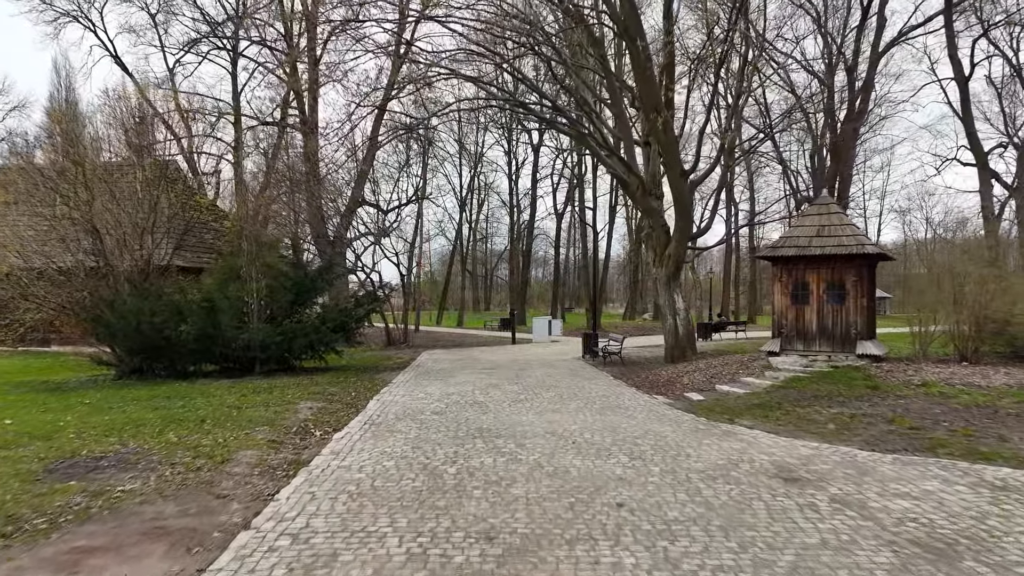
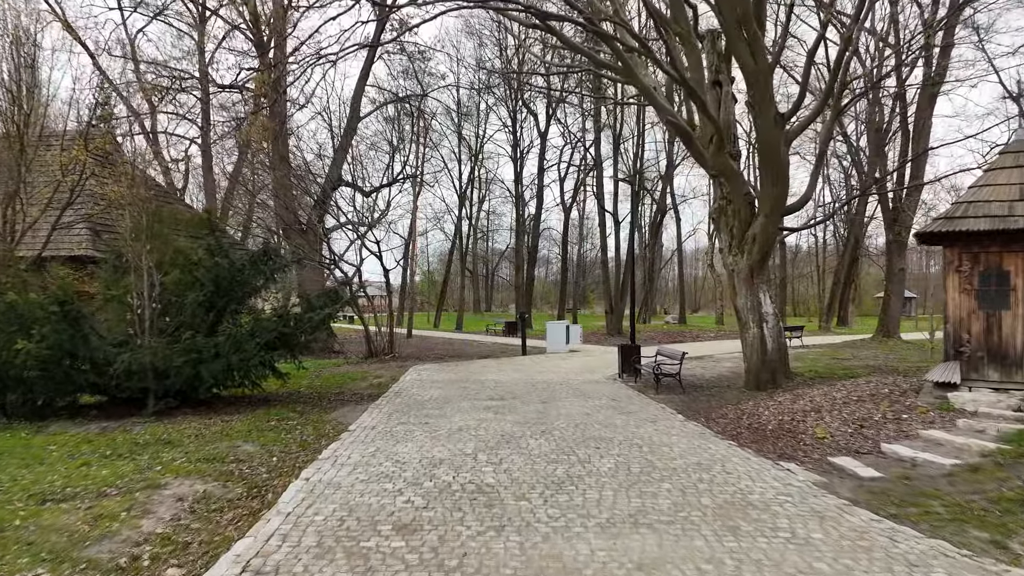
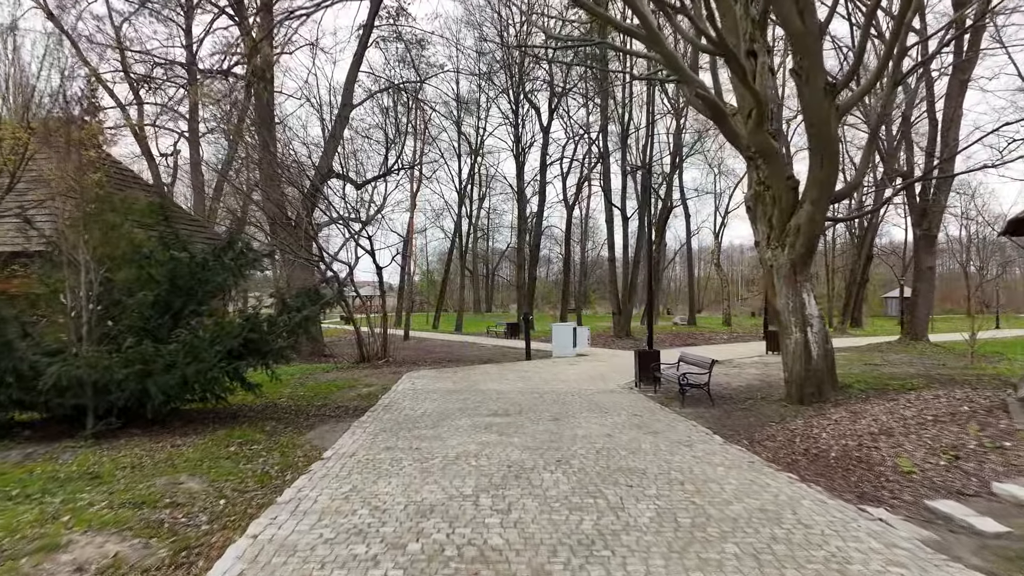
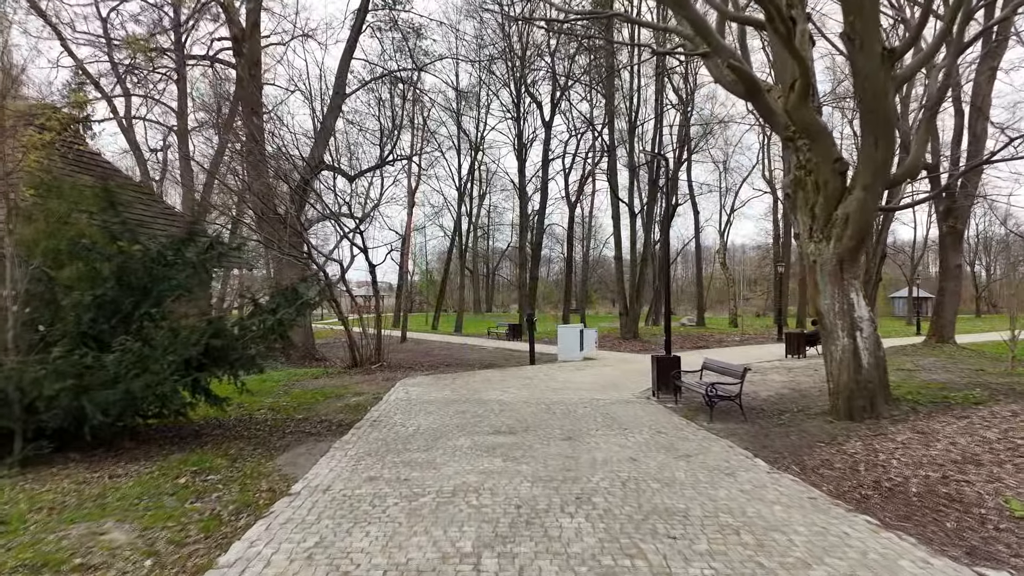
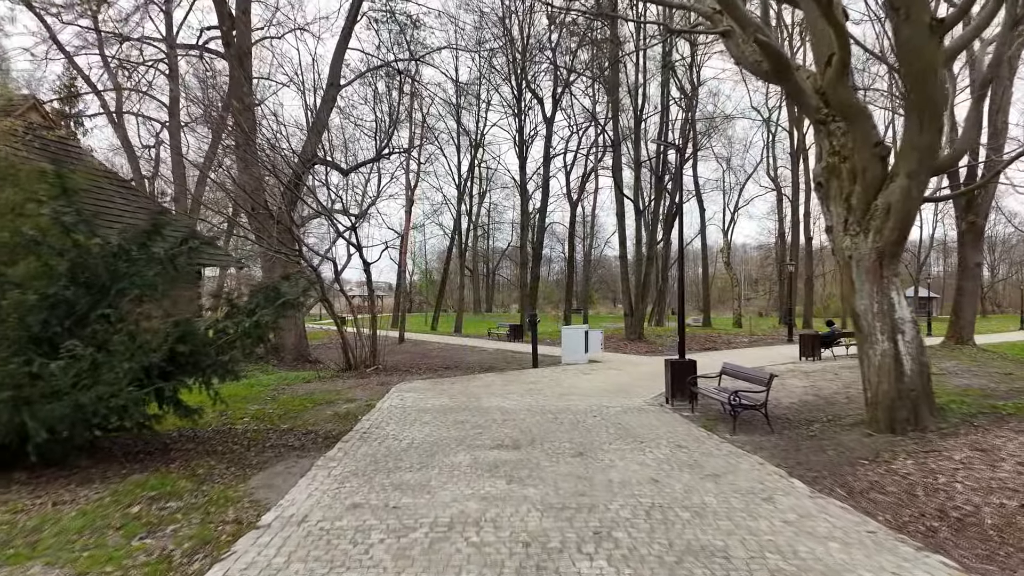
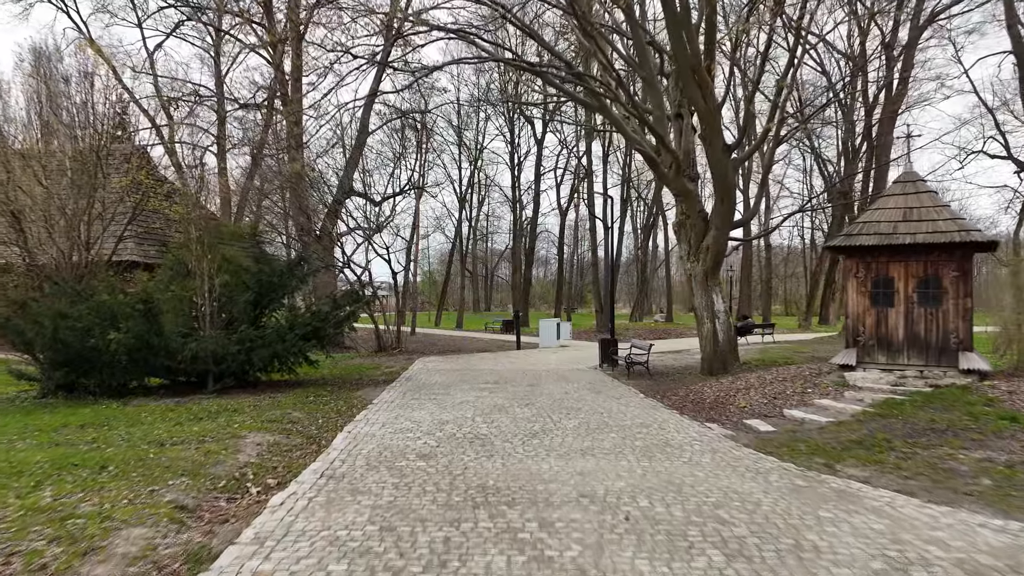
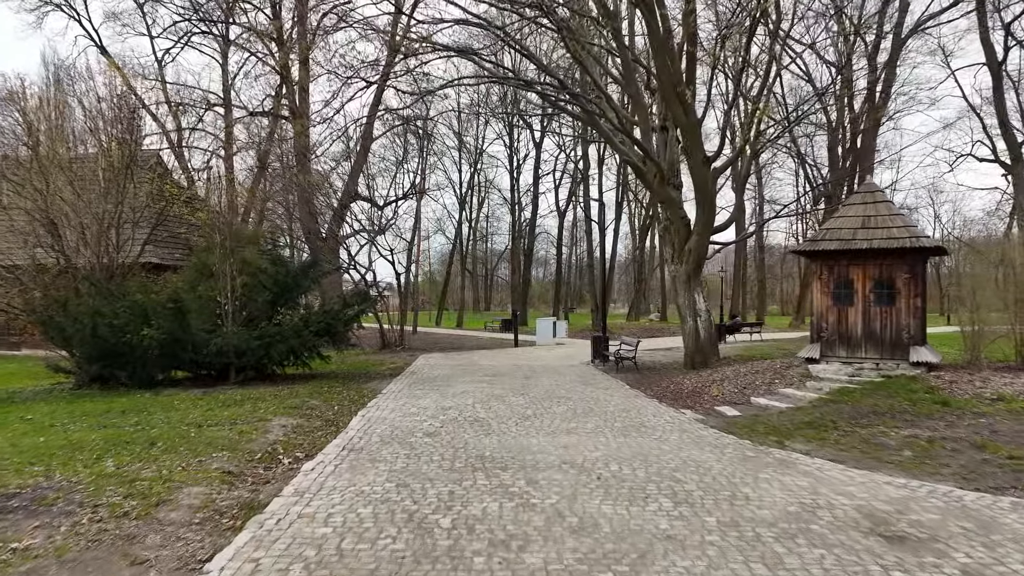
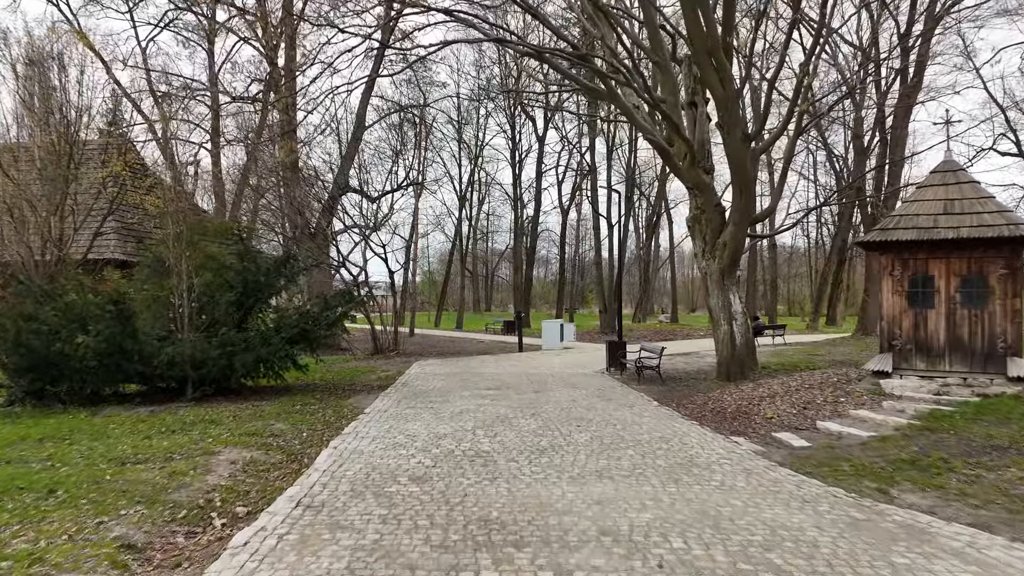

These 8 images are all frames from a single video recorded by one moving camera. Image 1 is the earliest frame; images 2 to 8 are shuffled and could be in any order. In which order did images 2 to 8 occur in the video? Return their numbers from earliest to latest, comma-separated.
7, 6, 8, 2, 3, 4, 5
